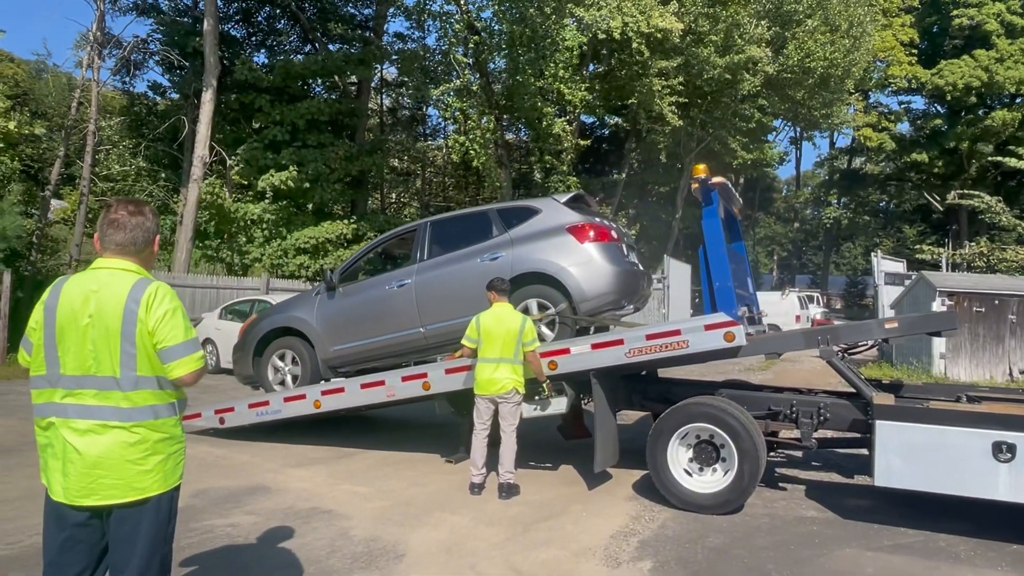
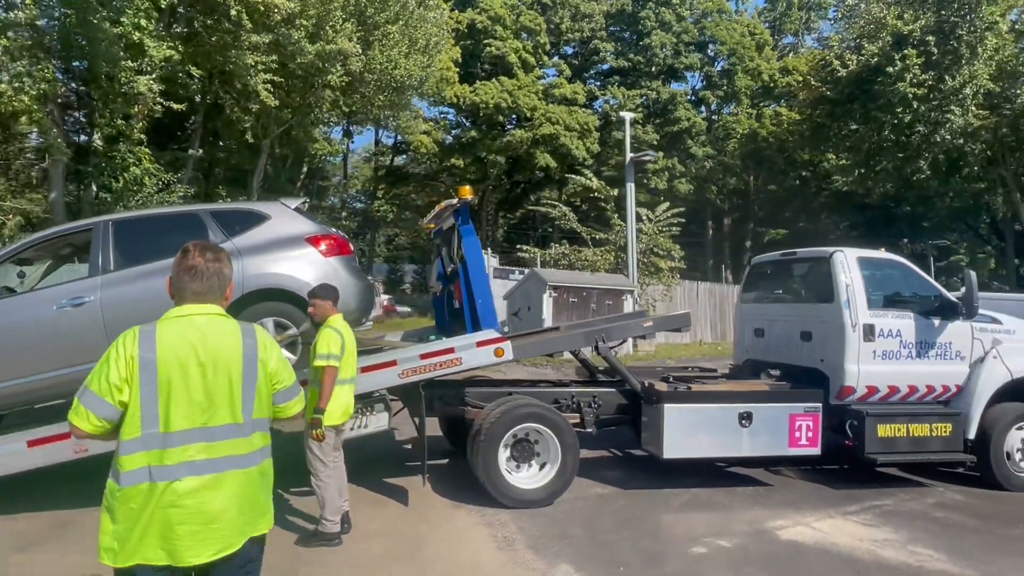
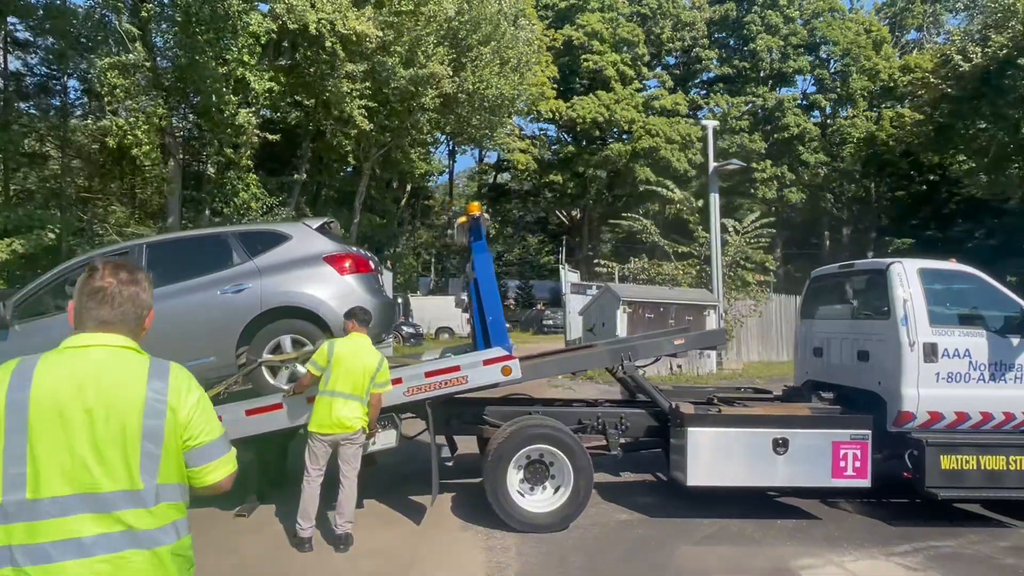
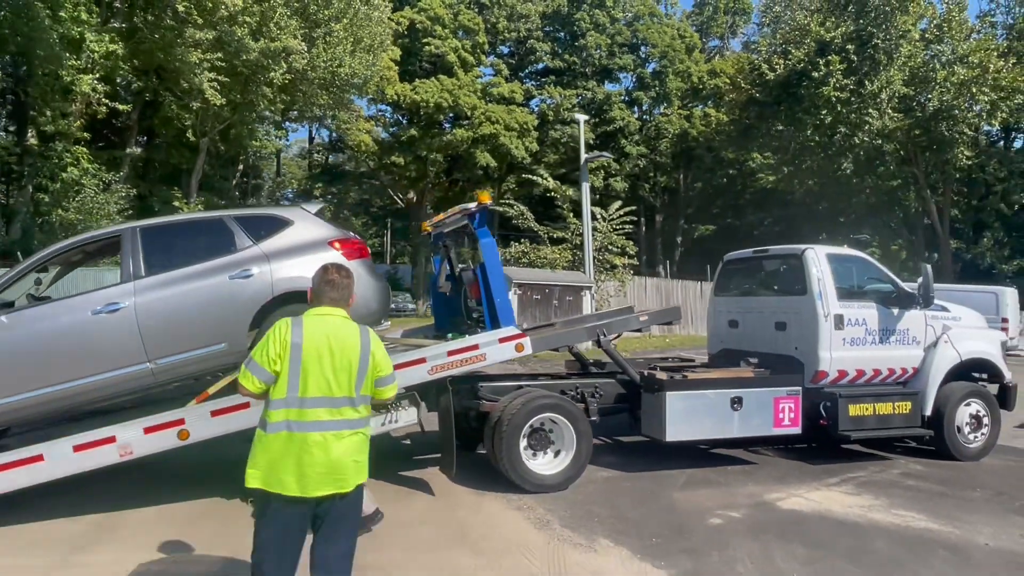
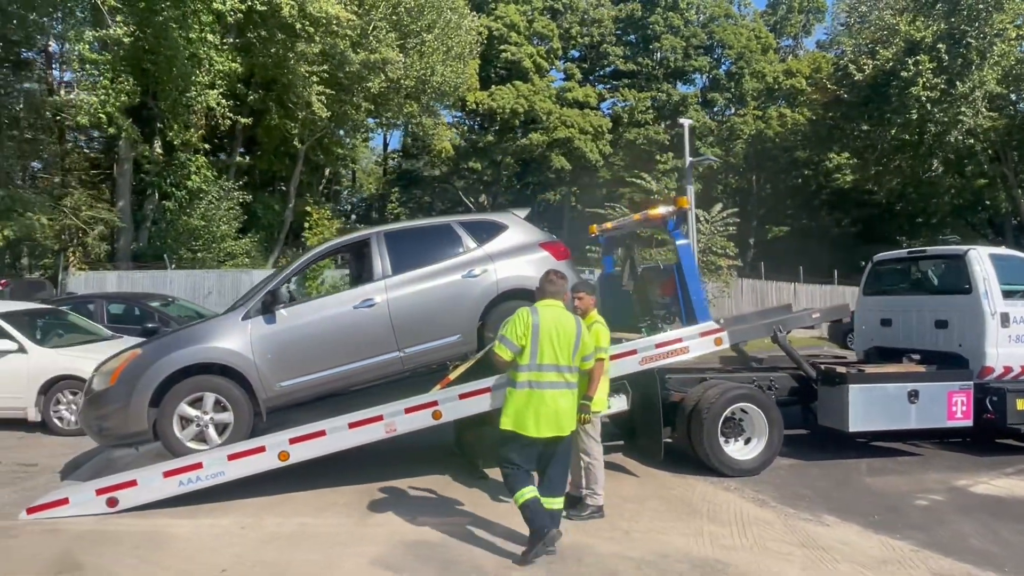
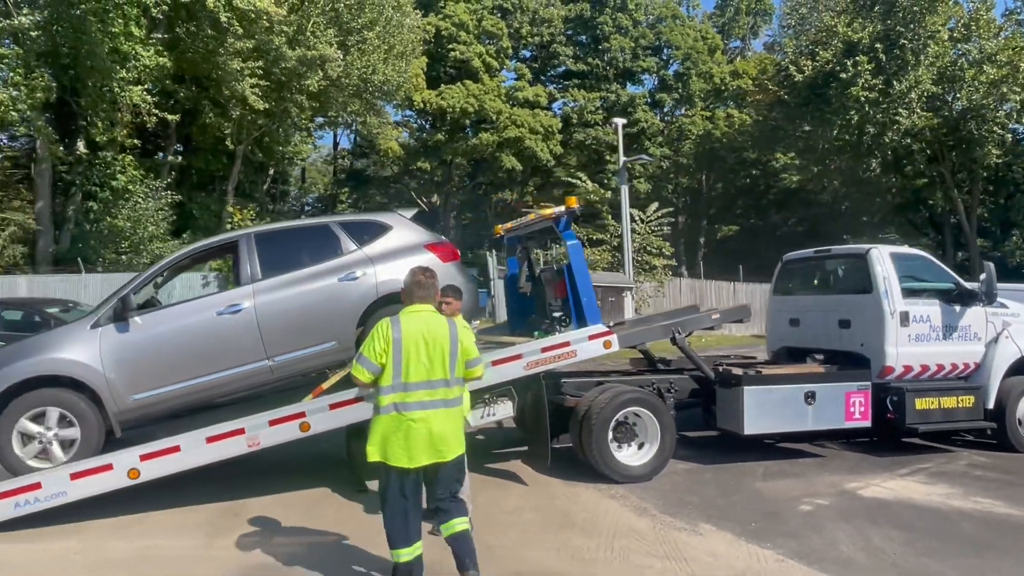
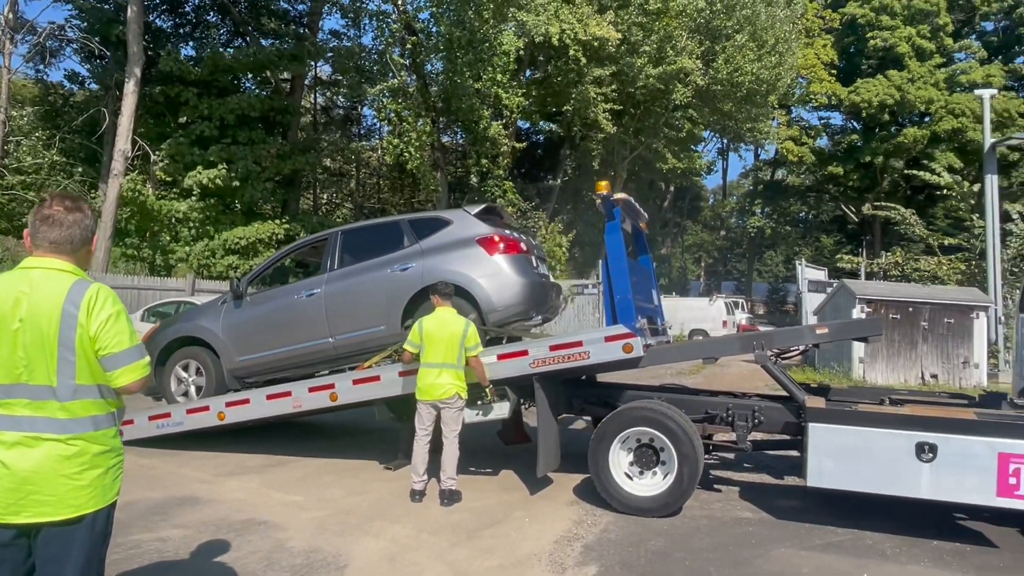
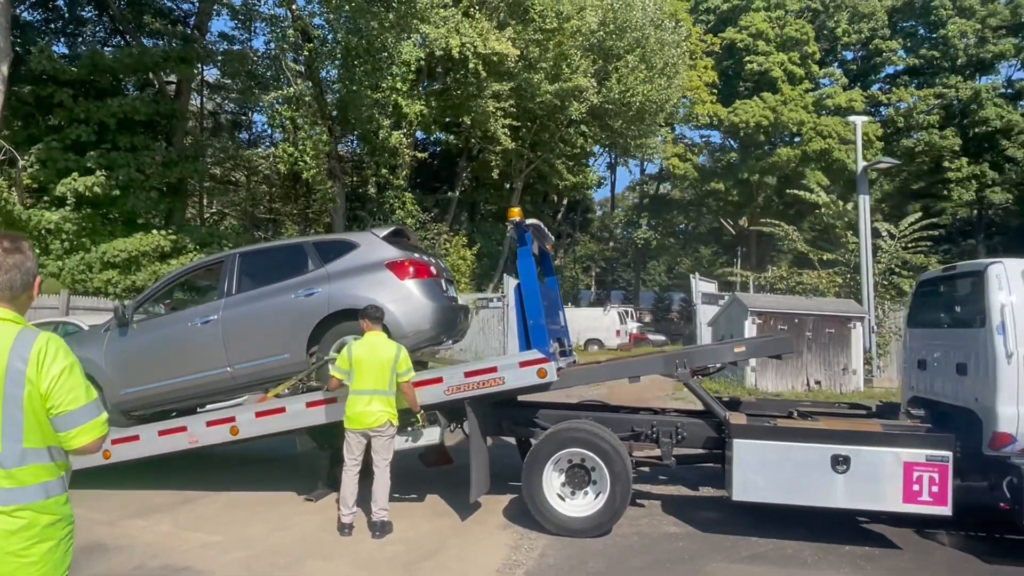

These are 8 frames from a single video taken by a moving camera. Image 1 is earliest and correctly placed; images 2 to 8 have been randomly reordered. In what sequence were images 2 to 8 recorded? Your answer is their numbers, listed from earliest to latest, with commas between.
7, 8, 3, 2, 4, 6, 5
